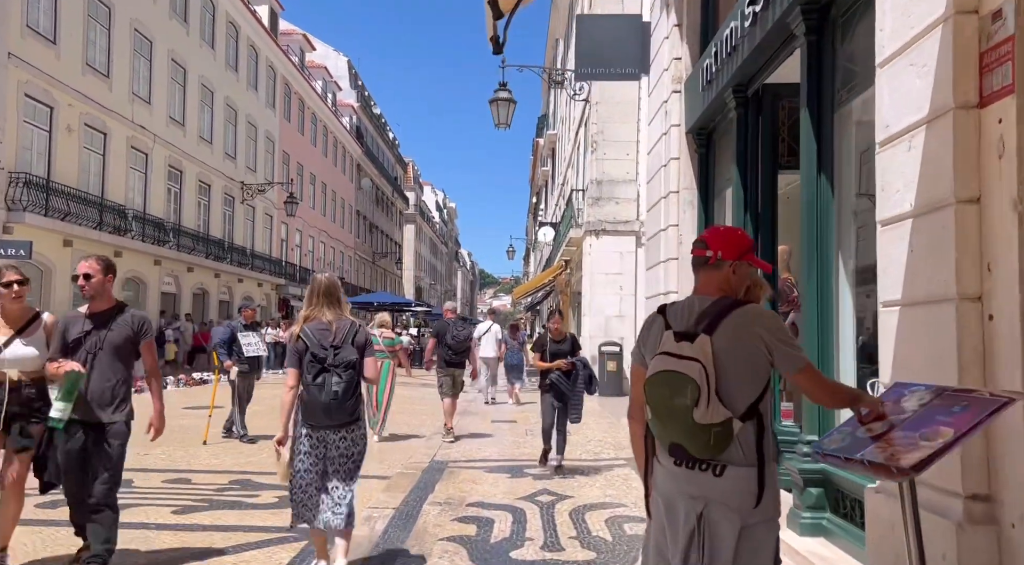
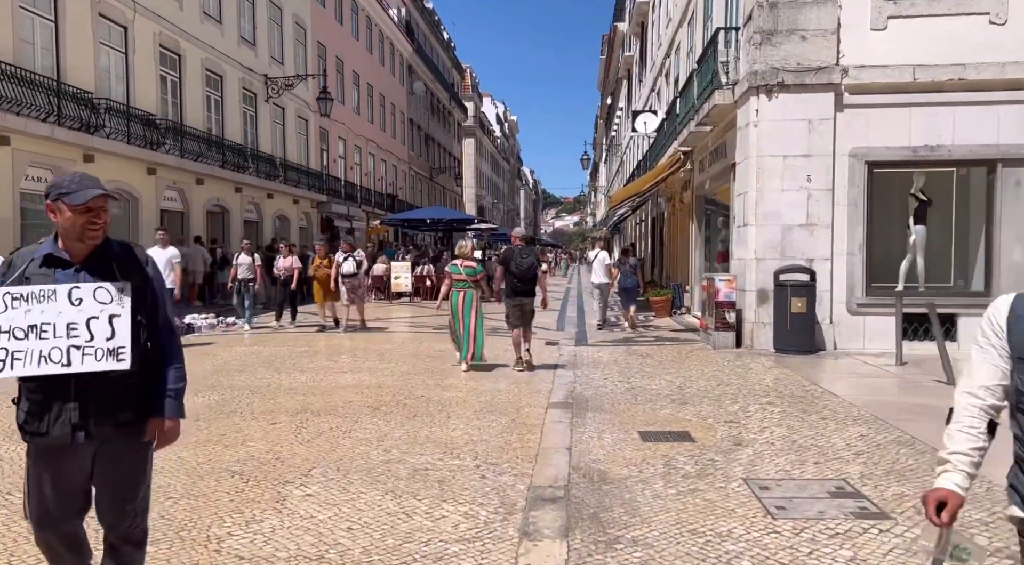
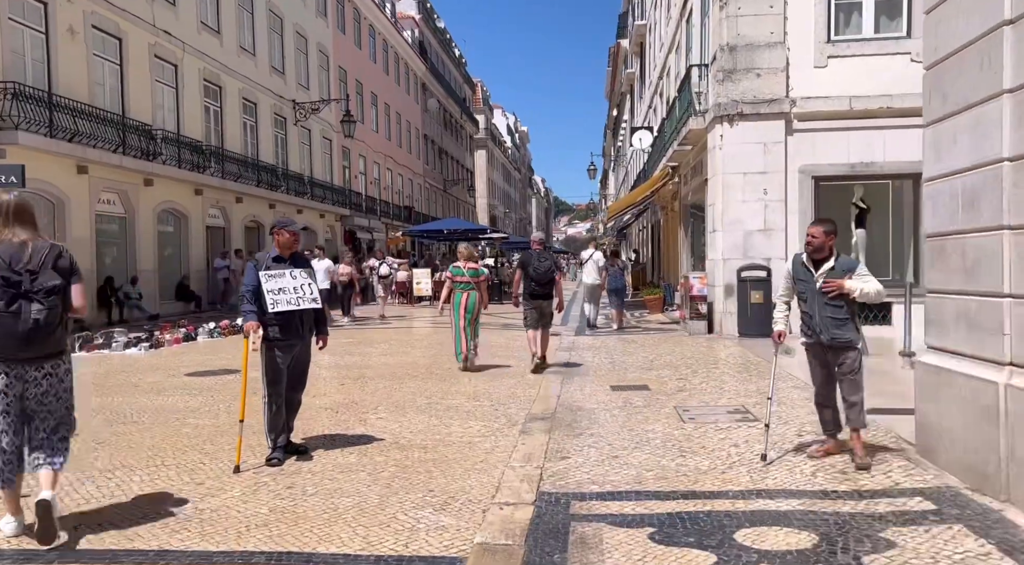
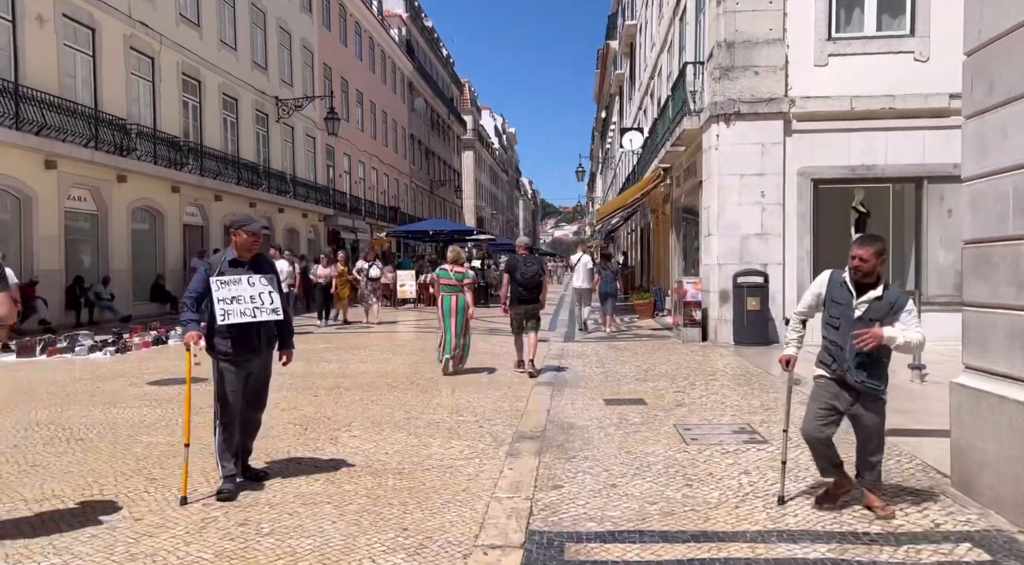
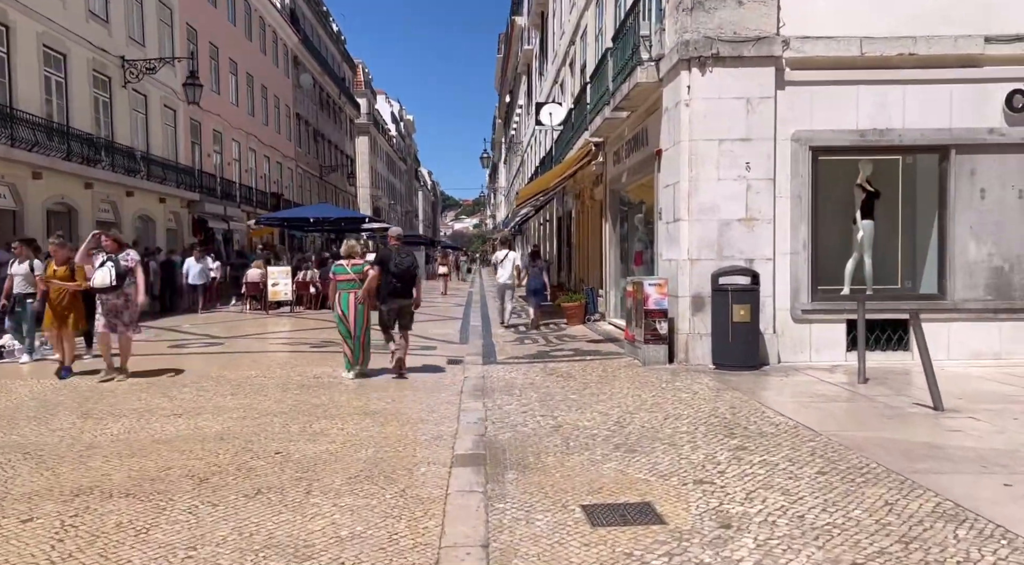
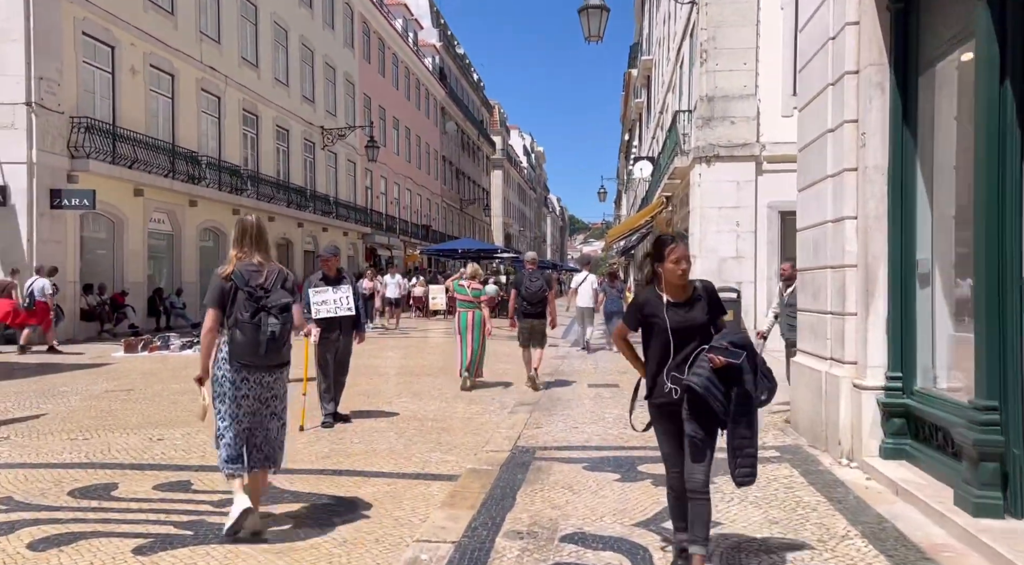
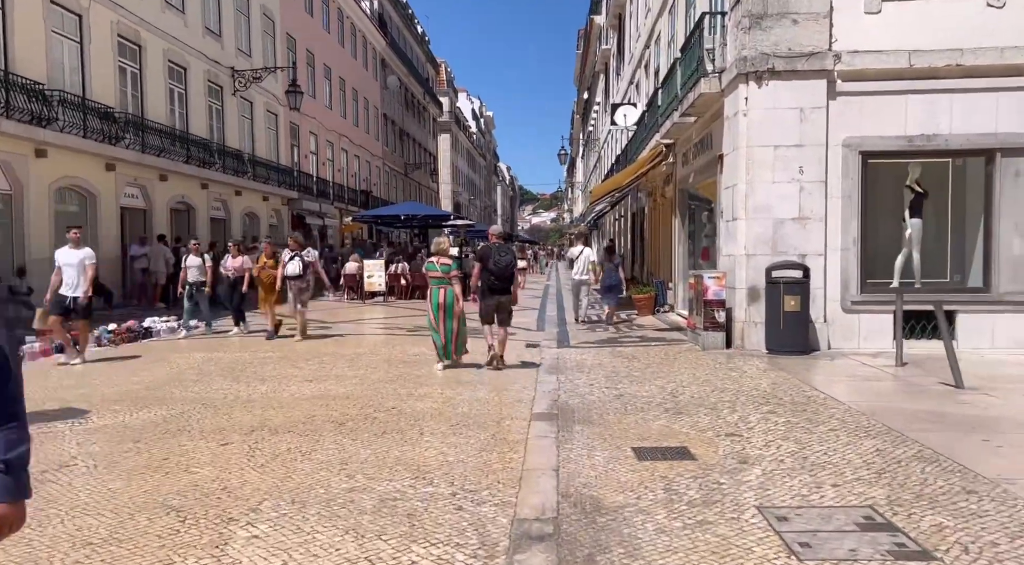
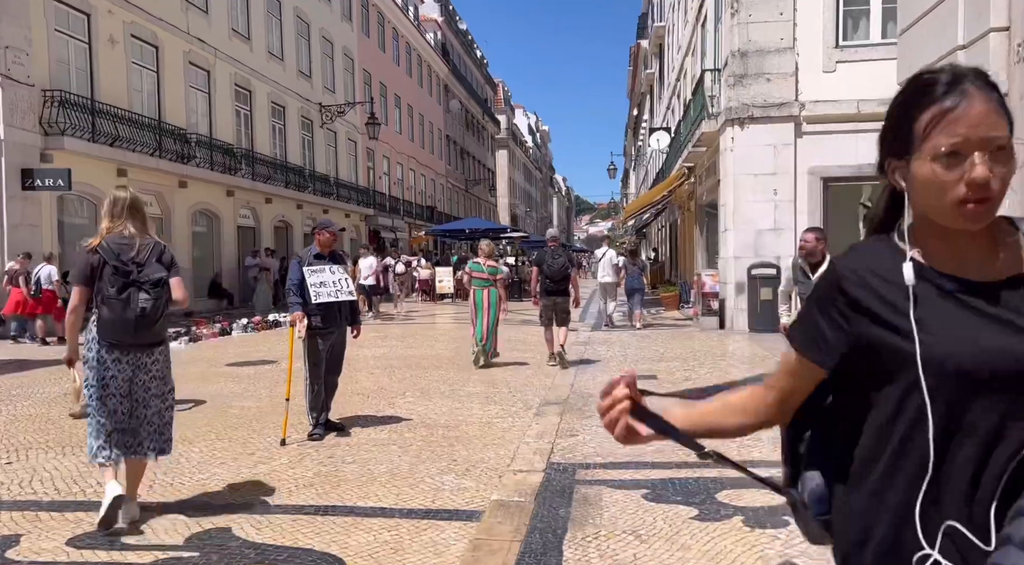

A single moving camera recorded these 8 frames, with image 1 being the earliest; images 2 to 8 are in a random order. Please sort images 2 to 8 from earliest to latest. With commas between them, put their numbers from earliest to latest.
6, 8, 3, 4, 2, 7, 5
